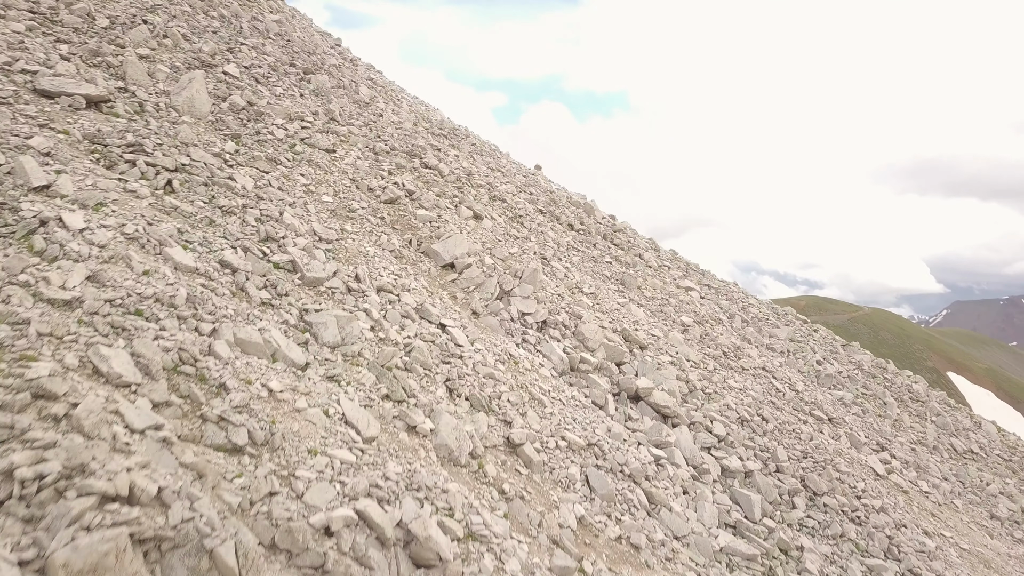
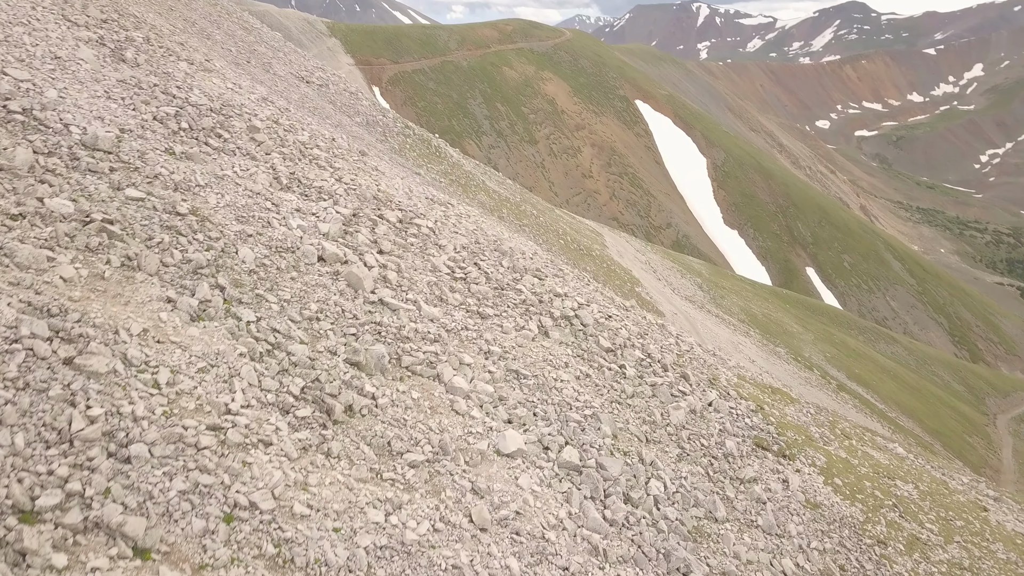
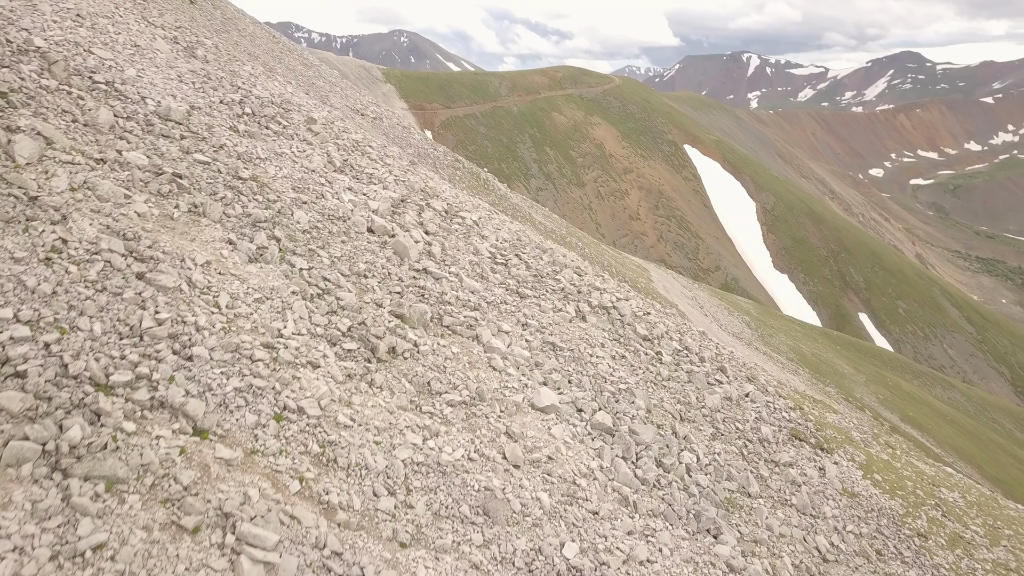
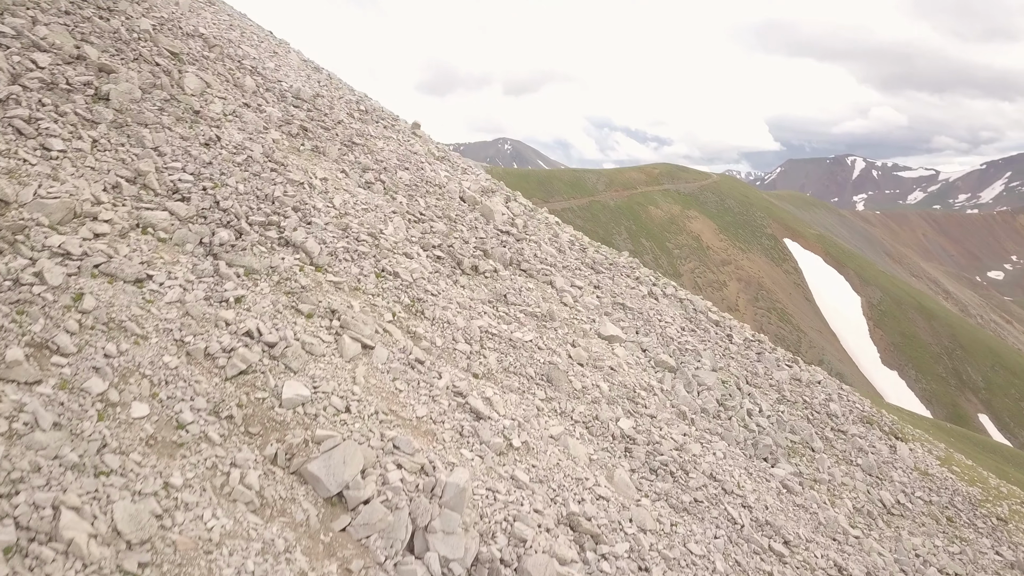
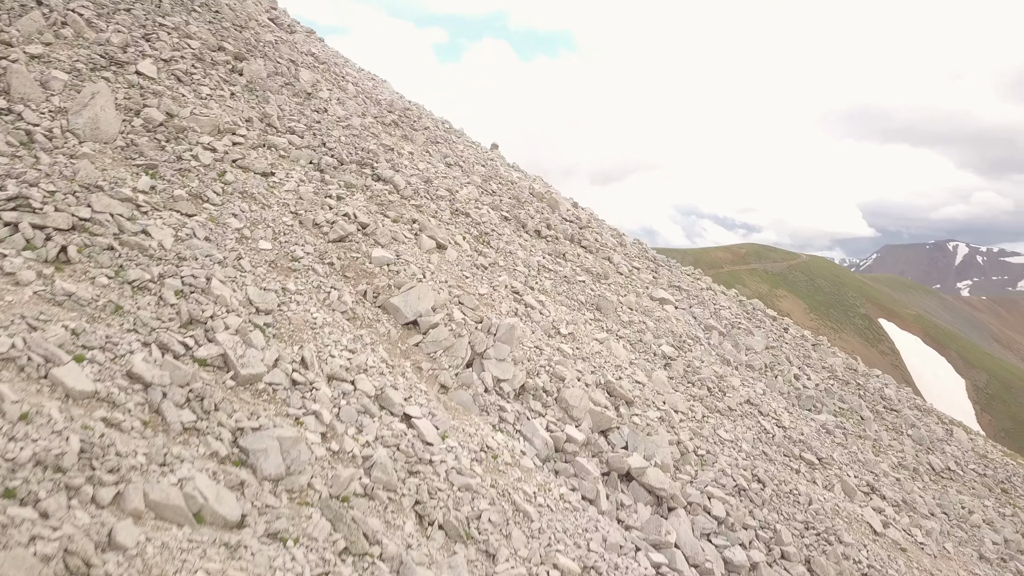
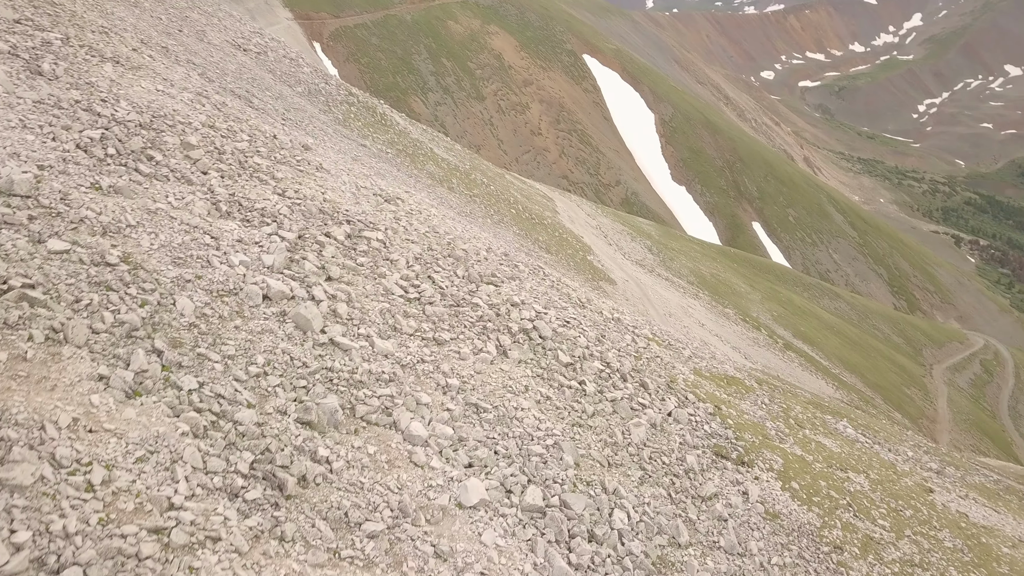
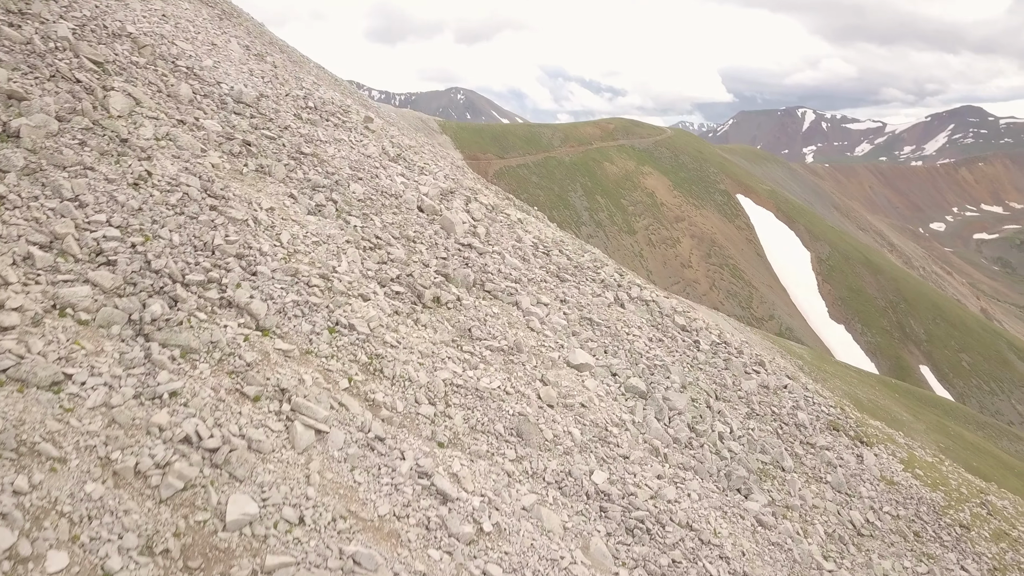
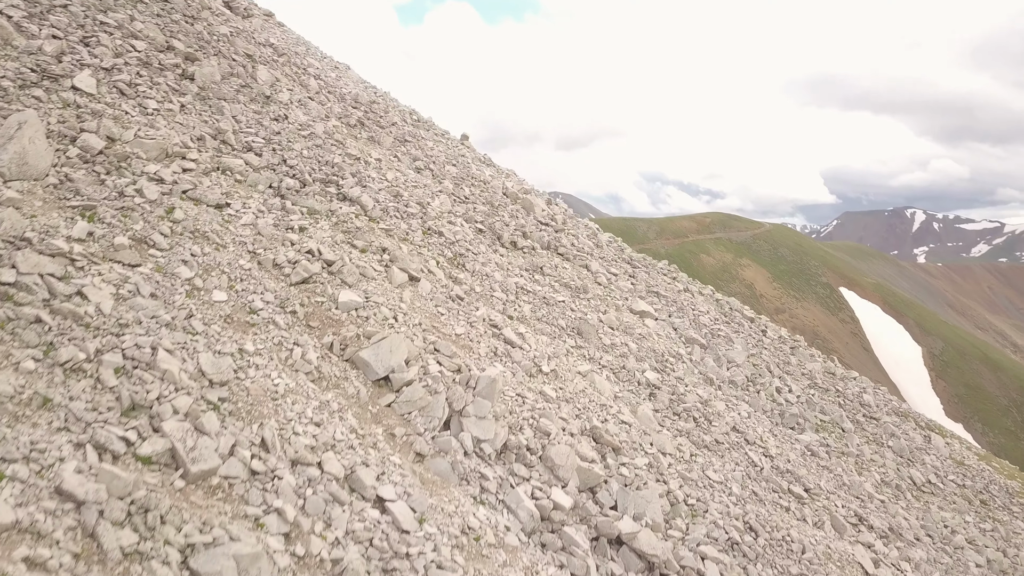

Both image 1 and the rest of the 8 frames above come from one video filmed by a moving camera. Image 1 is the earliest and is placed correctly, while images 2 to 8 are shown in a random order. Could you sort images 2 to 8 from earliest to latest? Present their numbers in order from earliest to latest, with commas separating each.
5, 8, 4, 7, 3, 2, 6
